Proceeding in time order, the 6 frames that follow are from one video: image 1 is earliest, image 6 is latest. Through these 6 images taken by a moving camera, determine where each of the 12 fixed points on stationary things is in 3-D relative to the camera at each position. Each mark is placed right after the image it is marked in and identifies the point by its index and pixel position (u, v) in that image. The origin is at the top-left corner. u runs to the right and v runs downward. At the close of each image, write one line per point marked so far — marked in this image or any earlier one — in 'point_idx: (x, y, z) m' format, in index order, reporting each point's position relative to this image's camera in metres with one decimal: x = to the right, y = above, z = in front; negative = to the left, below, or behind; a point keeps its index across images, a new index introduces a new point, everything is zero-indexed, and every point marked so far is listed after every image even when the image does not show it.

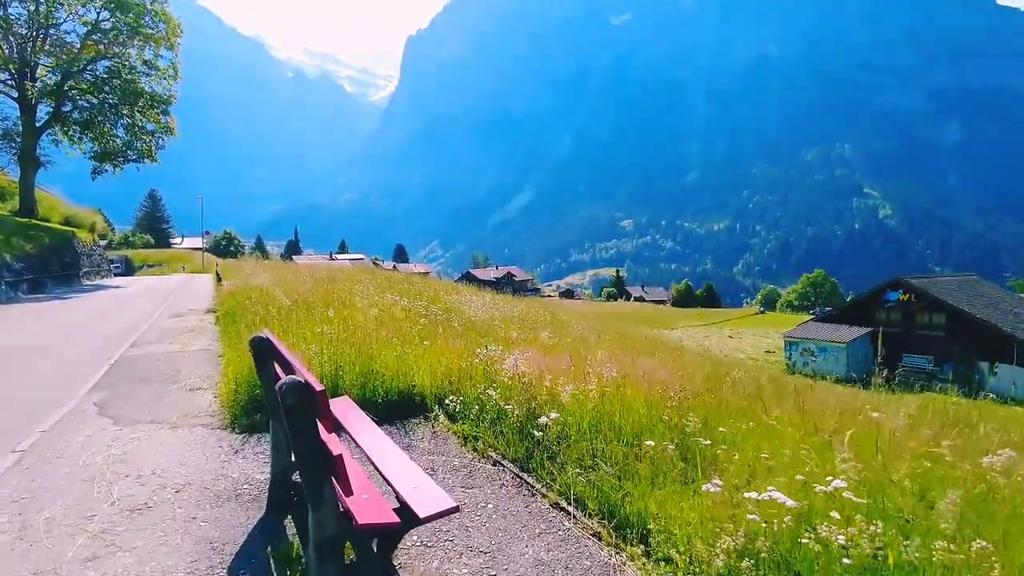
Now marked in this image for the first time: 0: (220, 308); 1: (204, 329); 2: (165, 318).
0: (-7.3, -0.5, +15.4) m
1: (-6.5, -0.9, +13.2) m
2: (-9.2, -0.8, +16.4) m
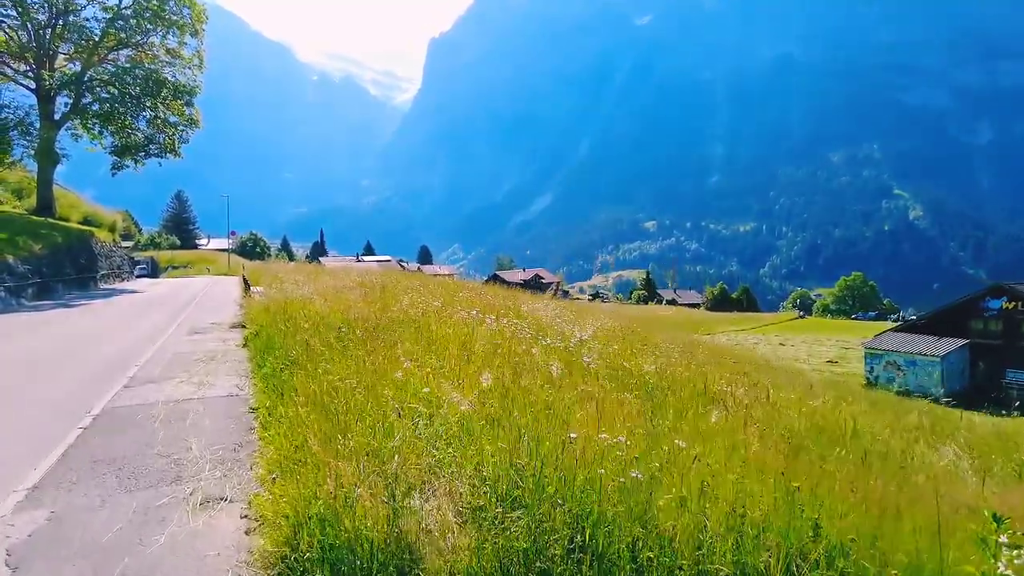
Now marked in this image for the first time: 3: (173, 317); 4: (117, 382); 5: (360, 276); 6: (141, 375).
0: (-5.2, -0.7, +12.1) m
1: (-4.4, -1.1, +9.8) m
2: (-7.0, -1.0, +13.1) m
3: (-9.4, -0.8, +17.1) m
4: (-5.4, -1.3, +8.4) m
5: (-4.9, +0.4, +19.5) m
6: (-5.4, -1.3, +8.9) m
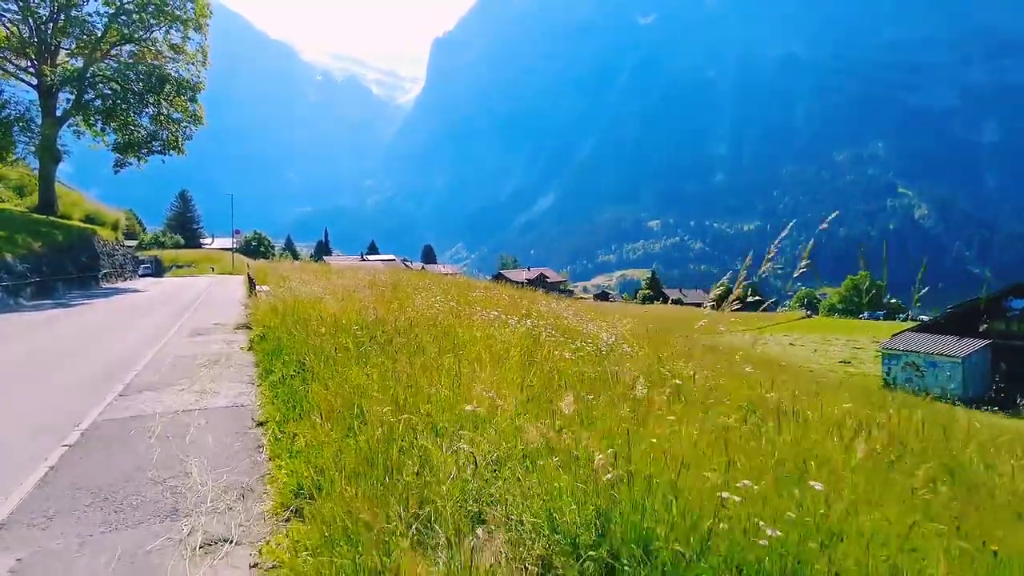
0: (-4.7, -0.7, +11.4) m
1: (-4.0, -1.1, +9.1) m
2: (-6.6, -1.0, +12.4) m
3: (-9.0, -0.8, +16.4) m
4: (-5.0, -1.3, +7.7) m
5: (-4.4, +0.4, +18.8) m
6: (-5.0, -1.2, +8.2) m
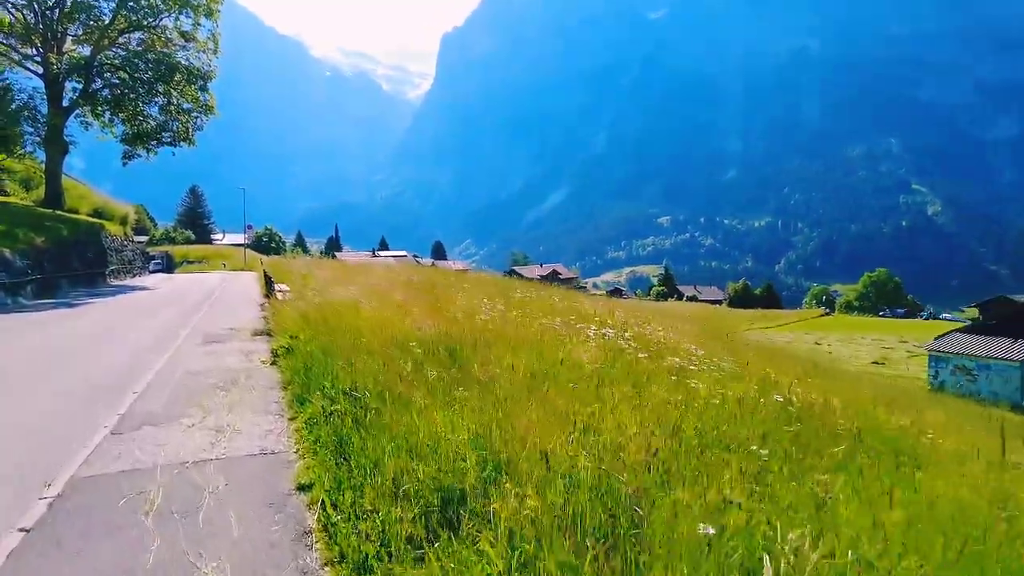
0: (-3.7, -0.7, +9.6) m
1: (-3.0, -1.1, +7.4) m
2: (-5.5, -1.0, +10.7) m
3: (-7.8, -0.8, +14.7) m
4: (-4.0, -1.3, +6.0) m
5: (-3.2, +0.4, +17.1) m
6: (-4.0, -1.3, +6.5) m
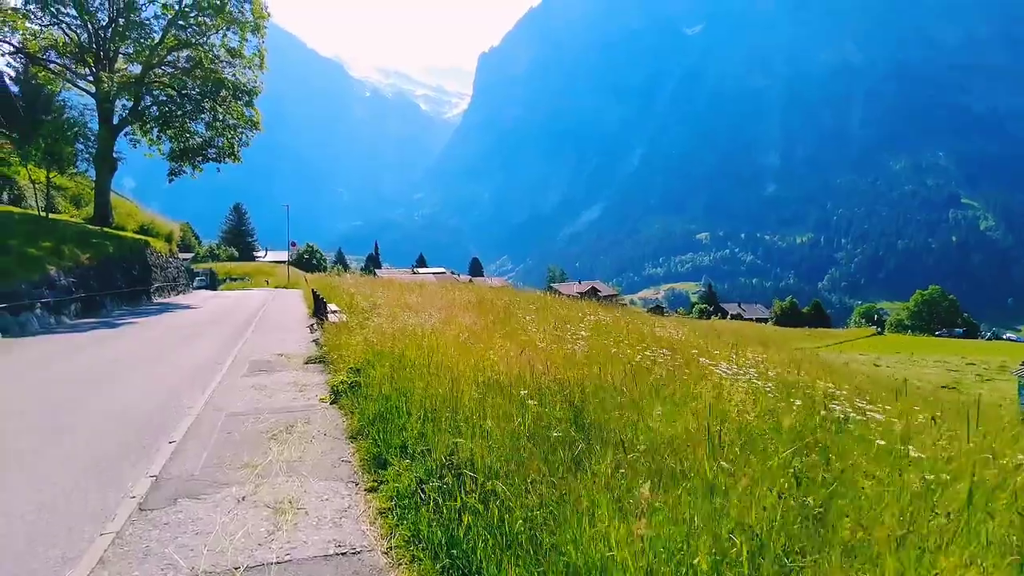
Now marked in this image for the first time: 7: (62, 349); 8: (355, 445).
0: (-2.4, -1.1, +8.3) m
1: (-1.8, -1.4, +6.0) m
2: (-4.2, -1.4, +9.5) m
3: (-6.2, -1.2, +13.6) m
4: (-2.9, -1.6, +4.6) m
5: (-1.5, -0.1, +15.7) m
6: (-2.8, -1.5, +5.1) m
7: (-9.3, -1.3, +12.2) m
8: (-1.4, -1.4, +5.4) m
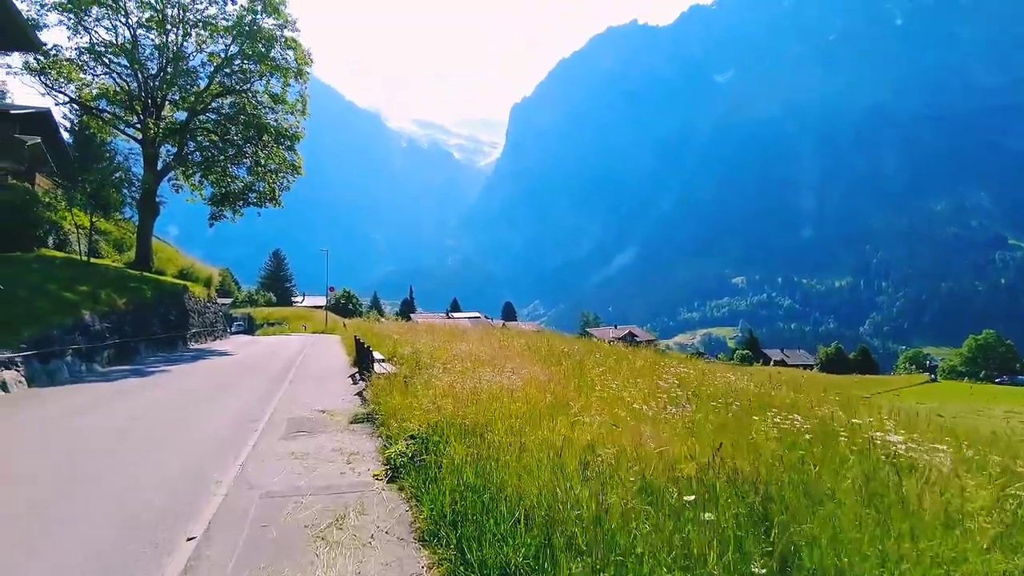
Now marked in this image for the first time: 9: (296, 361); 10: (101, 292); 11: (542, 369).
0: (-1.3, -1.6, +6.9) m
1: (-0.9, -1.8, +4.5) m
2: (-3.1, -2.0, +8.1) m
3: (-4.9, -2.2, +12.3) m
4: (-2.1, -1.8, +3.2) m
5: (-0.1, -1.2, +14.3) m
6: (-2.0, -1.8, +3.7) m
7: (-8.0, -2.2, +11.1) m
8: (-0.5, -1.7, +3.9) m
9: (-6.7, -2.3, +19.3) m
10: (-13.2, -0.2, +19.7) m
11: (+0.5, -1.1, +8.8) m
